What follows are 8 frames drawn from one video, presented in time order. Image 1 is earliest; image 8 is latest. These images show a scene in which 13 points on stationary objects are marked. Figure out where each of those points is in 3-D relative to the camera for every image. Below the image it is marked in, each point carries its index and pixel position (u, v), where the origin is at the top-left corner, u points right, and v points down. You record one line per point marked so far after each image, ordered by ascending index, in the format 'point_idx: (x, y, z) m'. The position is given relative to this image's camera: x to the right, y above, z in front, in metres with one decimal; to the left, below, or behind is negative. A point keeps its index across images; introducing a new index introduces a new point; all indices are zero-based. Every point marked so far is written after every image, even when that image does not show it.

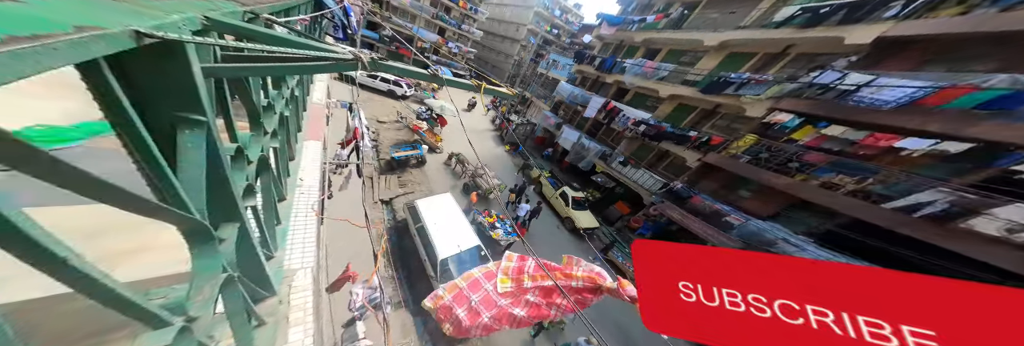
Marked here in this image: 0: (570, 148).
0: (+3.8, +1.6, +13.5) m
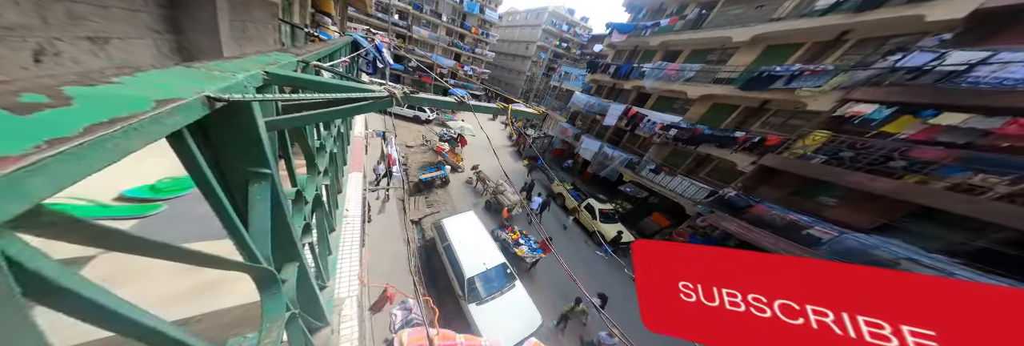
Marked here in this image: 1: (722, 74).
0: (+5.2, +0.9, +12.9) m
1: (+9.7, +4.6, +9.3) m
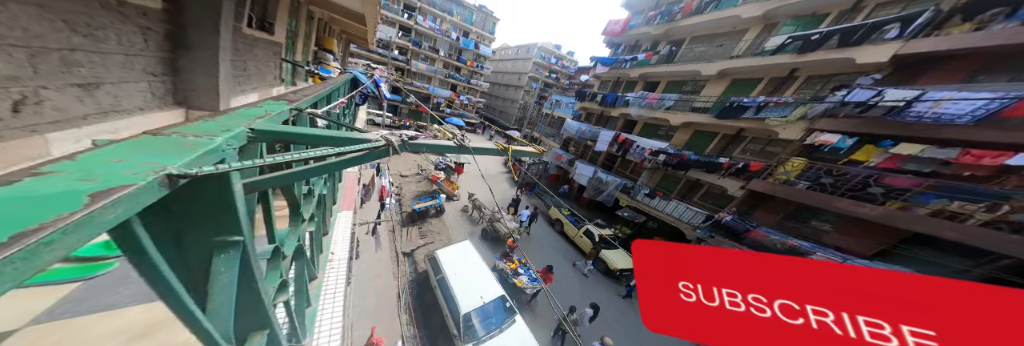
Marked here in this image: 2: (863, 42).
0: (+4.8, -0.6, +13.1) m
1: (+9.4, +3.5, +10.2) m
2: (+13.0, +4.9, +7.4) m
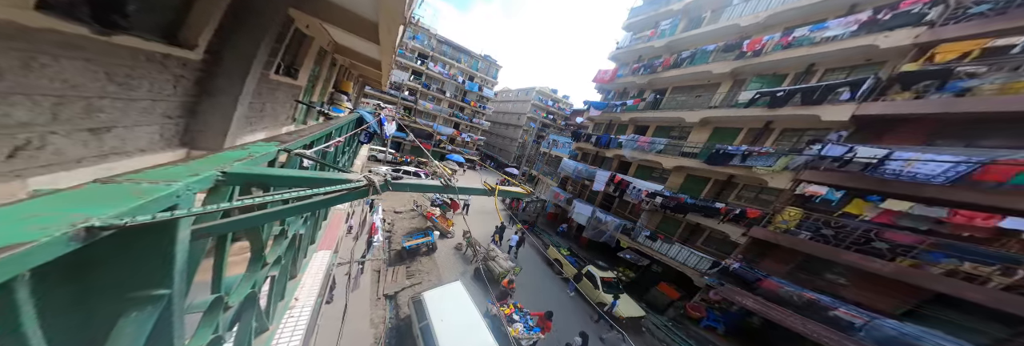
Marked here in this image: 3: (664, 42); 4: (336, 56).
0: (+4.5, -3.0, +12.9) m
1: (+9.3, +1.3, +10.8) m
2: (+13.0, +3.0, +8.4) m
3: (+10.9, +9.2, +14.4) m
4: (-5.6, +3.9, +6.5) m
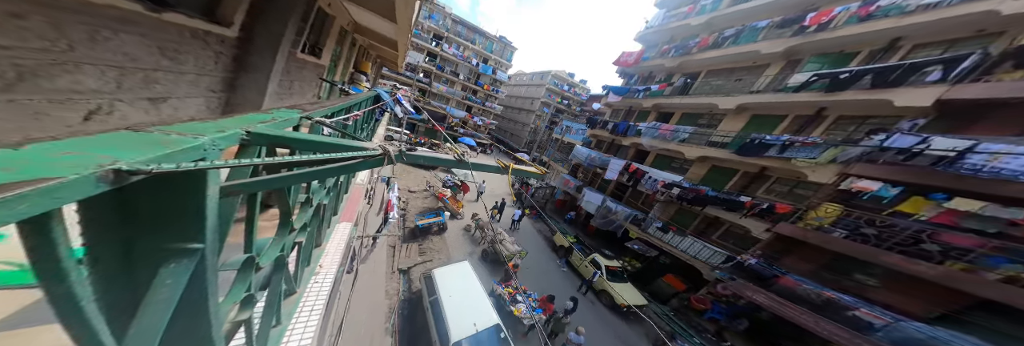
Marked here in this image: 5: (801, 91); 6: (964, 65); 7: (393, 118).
0: (+5.2, -2.3, +12.6) m
1: (+9.9, +1.7, +9.8) m
2: (+13.4, +3.1, +7.0) m
3: (+12.1, +9.8, +12.8) m
4: (-5.3, +4.6, +6.8) m
5: (+12.6, +3.5, +8.8) m
6: (+13.9, +3.3, +6.2) m
7: (-11.5, +5.4, +19.0) m
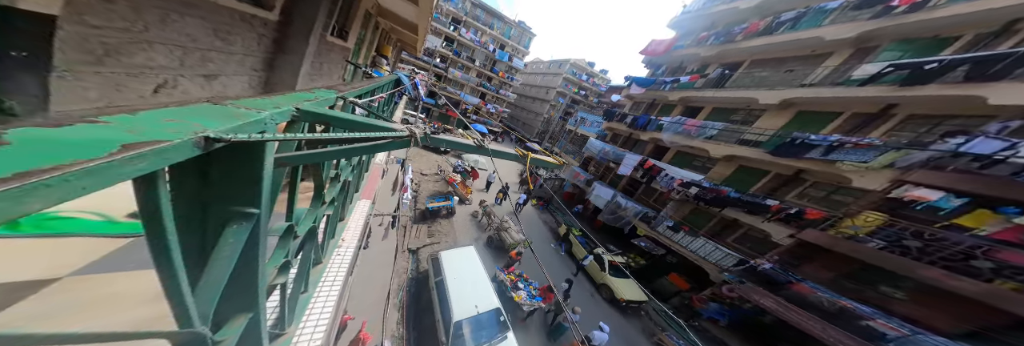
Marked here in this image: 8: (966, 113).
0: (+5.8, -2.0, +12.3) m
1: (+10.4, +1.7, +8.9) m
2: (+13.7, +2.8, +5.7) m
3: (+13.3, +9.7, +11.4) m
4: (-4.8, +5.3, +7.2) m
5: (+13.1, +3.3, +7.5) m
6: (+14.1, +2.9, +4.9) m
7: (-9.7, +6.8, +19.9) m
8: (+14.5, +1.9, +6.4) m
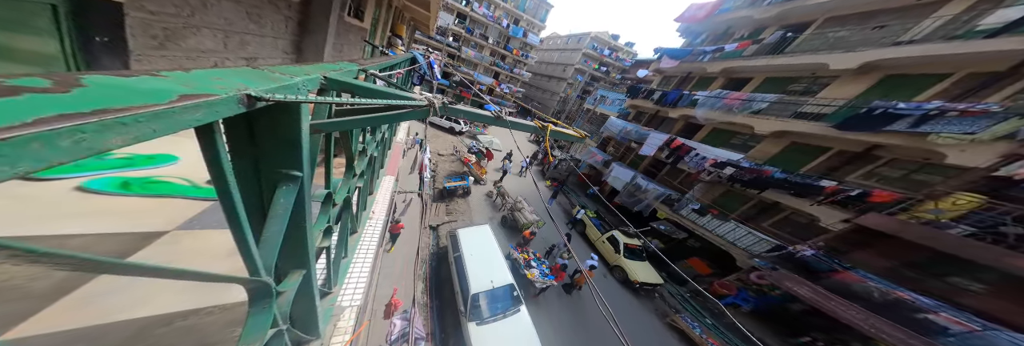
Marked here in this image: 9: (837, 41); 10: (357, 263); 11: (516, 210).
0: (+6.8, -1.0, +11.6) m
1: (+11.0, +2.4, +7.5) m
2: (+13.9, +3.3, +3.9) m
3: (+14.1, +10.6, +9.1) m
4: (-4.4, +6.0, +7.4) m
5: (+13.5, +3.9, +5.7) m
6: (+14.2, +3.4, +3.0) m
7: (-7.7, +8.3, +20.5) m
8: (+14.7, +2.5, +4.5) m
9: (+13.2, +5.5, +8.4) m
10: (-4.5, -2.2, +5.7) m
11: (+0.4, -1.9, +10.2) m
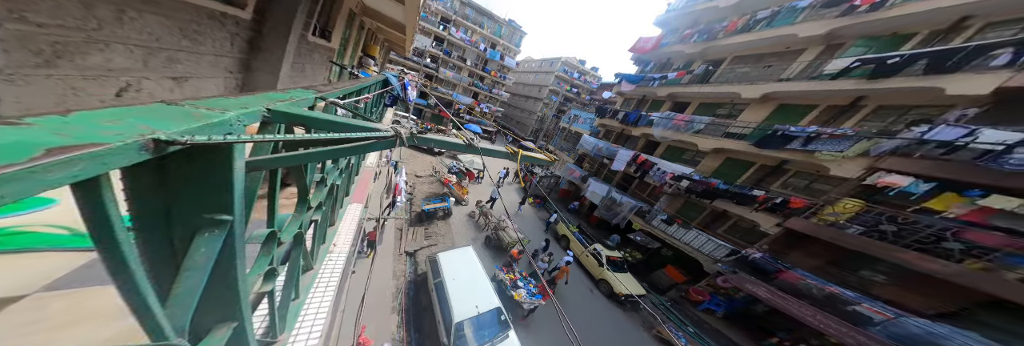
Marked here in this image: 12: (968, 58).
0: (+5.5, -1.7, +12.5) m
1: (+10.2, +2.0, +9.3) m
2: (+13.5, +3.2, +6.2) m
3: (+12.6, +10.1, +11.8) m
4: (-5.1, +5.1, +6.9) m
5: (+12.8, +3.7, +8.0) m
6: (+14.0, +3.4, +5.4) m
7: (-10.6, +6.6, +19.4) m
8: (+14.3, +2.4, +7.0) m
9: (+12.1, +5.2, +10.6) m
10: (-4.6, -3.0, +4.8) m
11: (-0.6, -2.8, +10.0) m
12: (+13.6, +3.5, +6.1) m
